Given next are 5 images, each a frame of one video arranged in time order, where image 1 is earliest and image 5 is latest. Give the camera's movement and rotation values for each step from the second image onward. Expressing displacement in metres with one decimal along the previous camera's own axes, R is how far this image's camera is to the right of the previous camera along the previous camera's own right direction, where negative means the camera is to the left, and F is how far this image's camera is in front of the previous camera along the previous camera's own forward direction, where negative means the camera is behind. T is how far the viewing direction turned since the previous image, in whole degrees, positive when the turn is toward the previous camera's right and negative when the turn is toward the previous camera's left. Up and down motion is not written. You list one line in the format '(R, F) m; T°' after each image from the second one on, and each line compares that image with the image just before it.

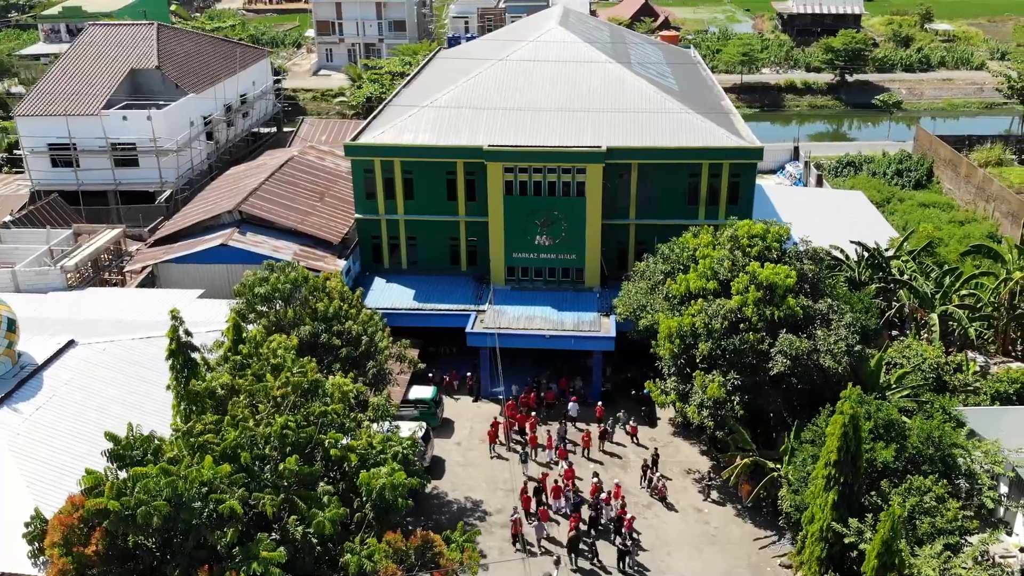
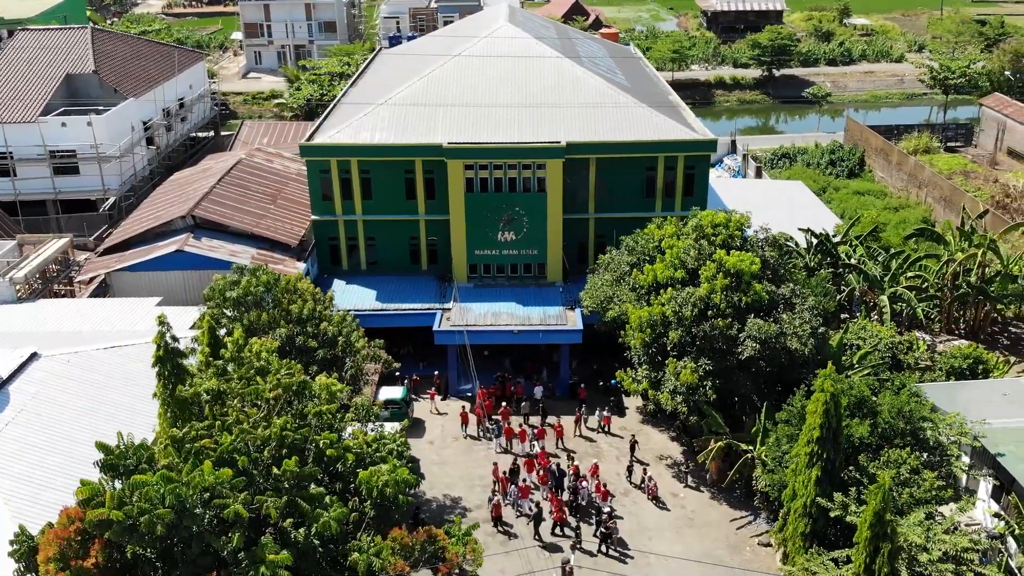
(-1.4, -0.1) m; +5°
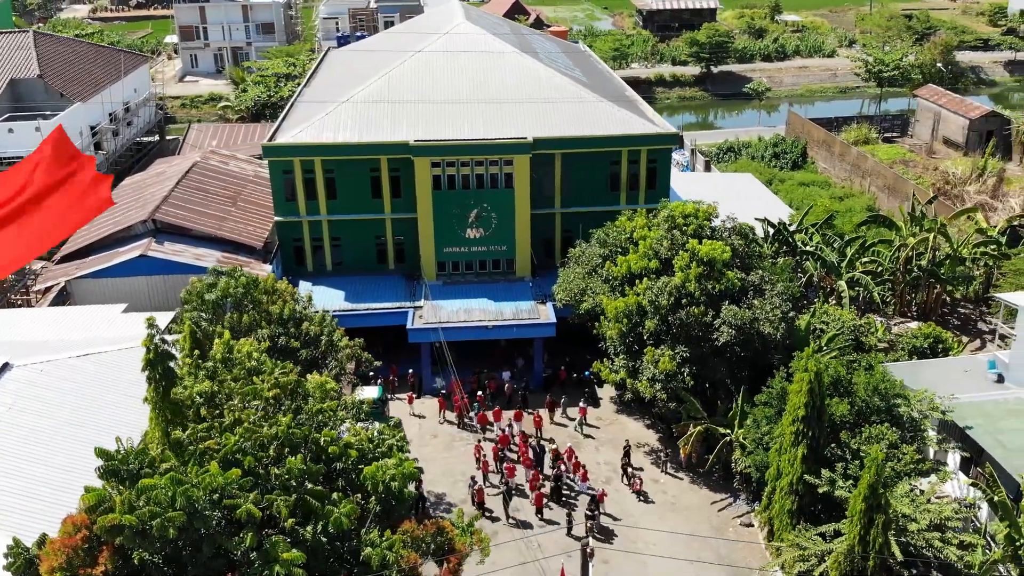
(-1.4, -0.2) m; +4°
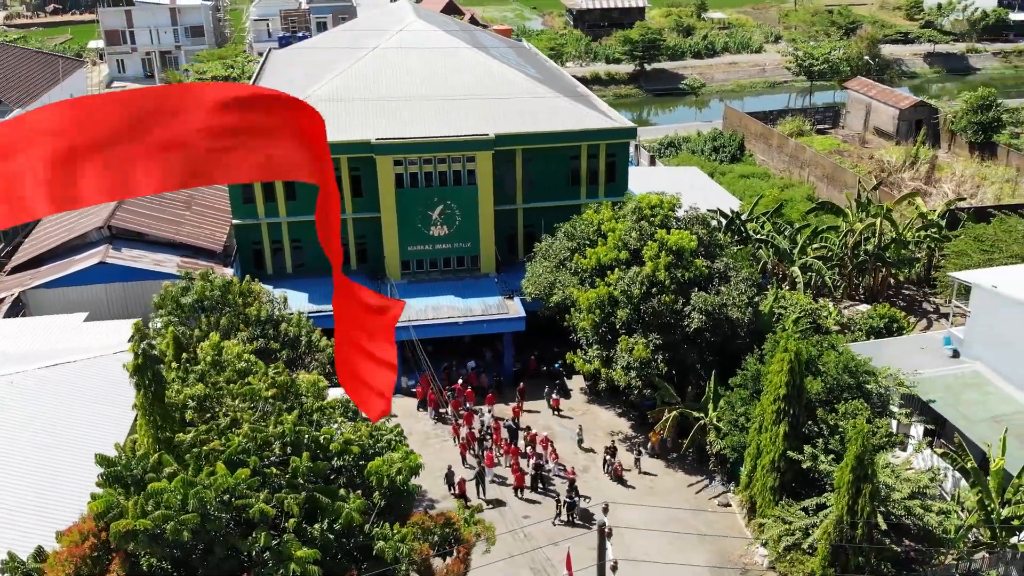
(-1.5, -0.2) m; +5°
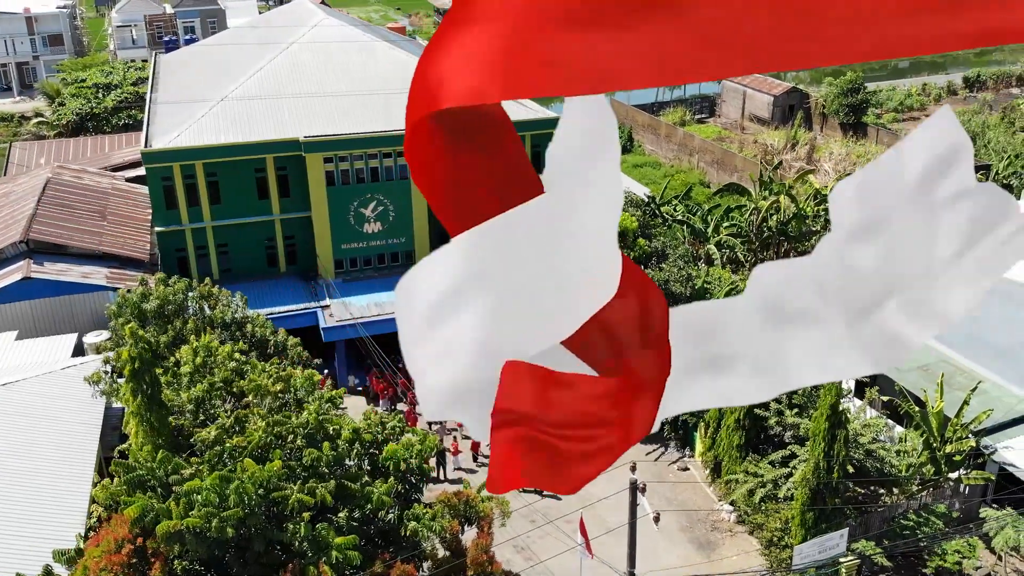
(-3.1, -0.3) m; +9°
